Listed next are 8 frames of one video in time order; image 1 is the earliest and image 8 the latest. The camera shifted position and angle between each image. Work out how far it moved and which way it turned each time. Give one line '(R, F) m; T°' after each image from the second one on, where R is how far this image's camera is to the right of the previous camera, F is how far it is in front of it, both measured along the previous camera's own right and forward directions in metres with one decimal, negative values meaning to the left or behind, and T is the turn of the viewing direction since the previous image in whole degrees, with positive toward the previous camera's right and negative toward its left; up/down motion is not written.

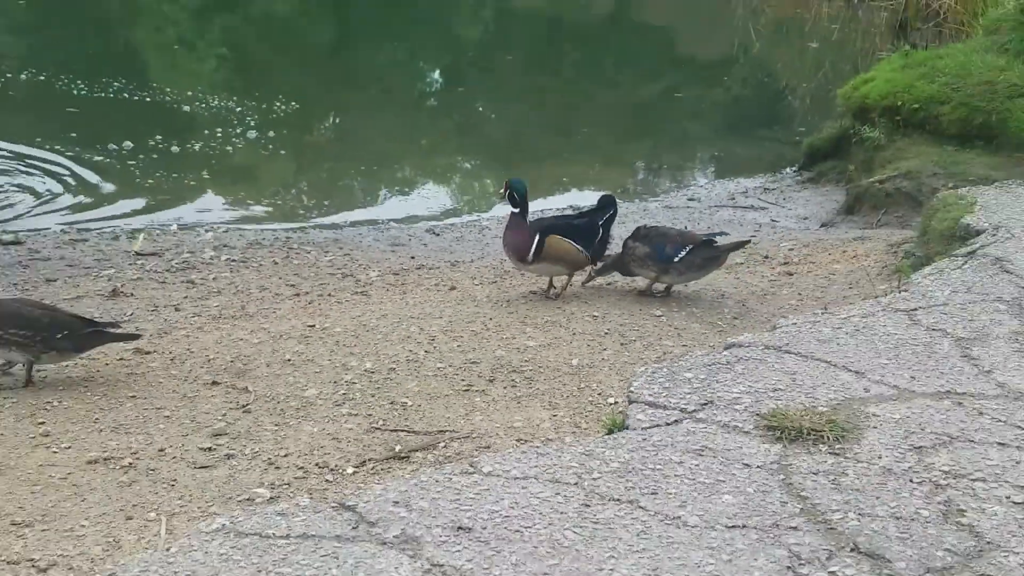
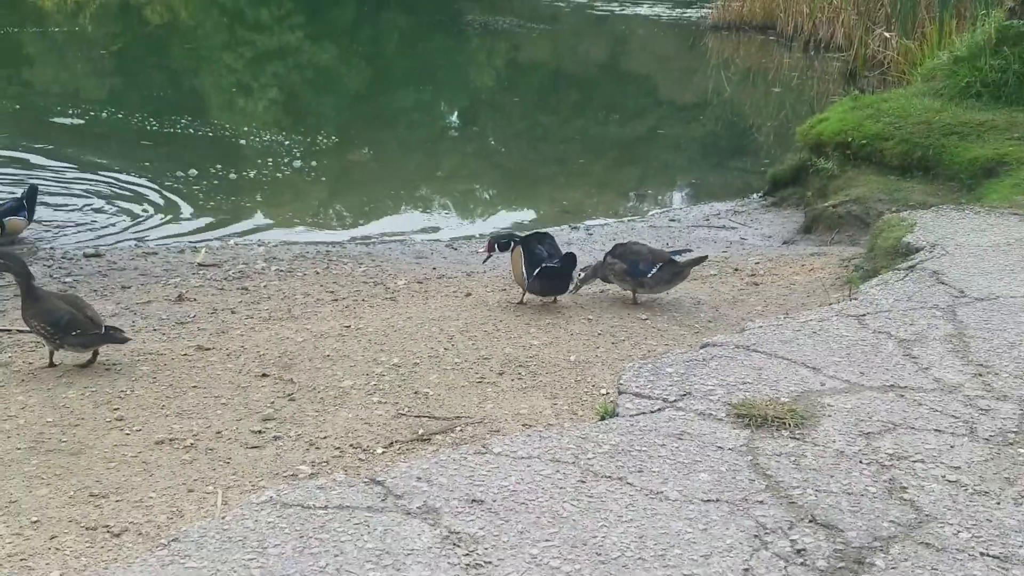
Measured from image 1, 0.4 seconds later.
(-0.1, -0.7) m; 0°
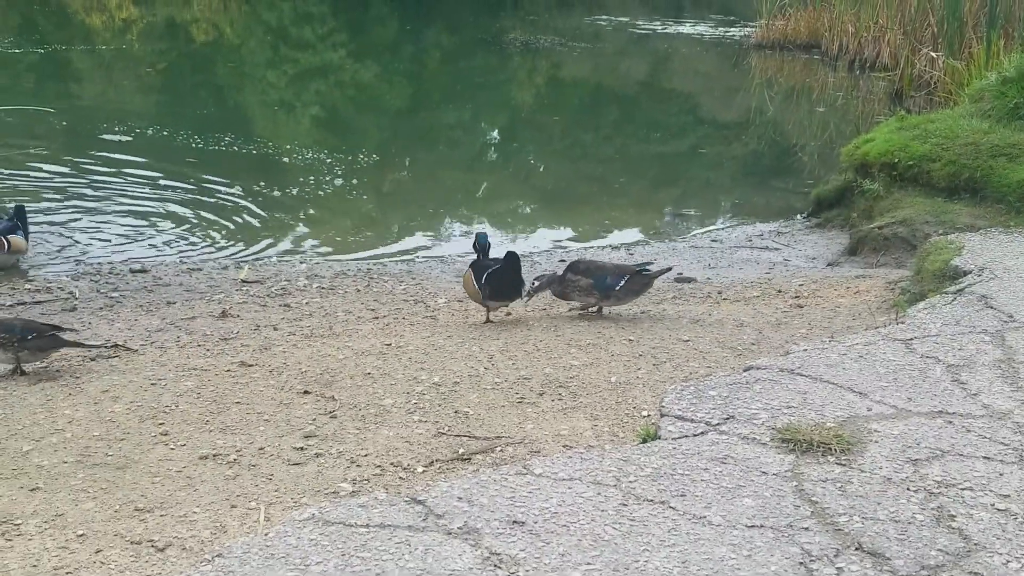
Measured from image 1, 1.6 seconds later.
(-0.2, 0.0) m; -1°
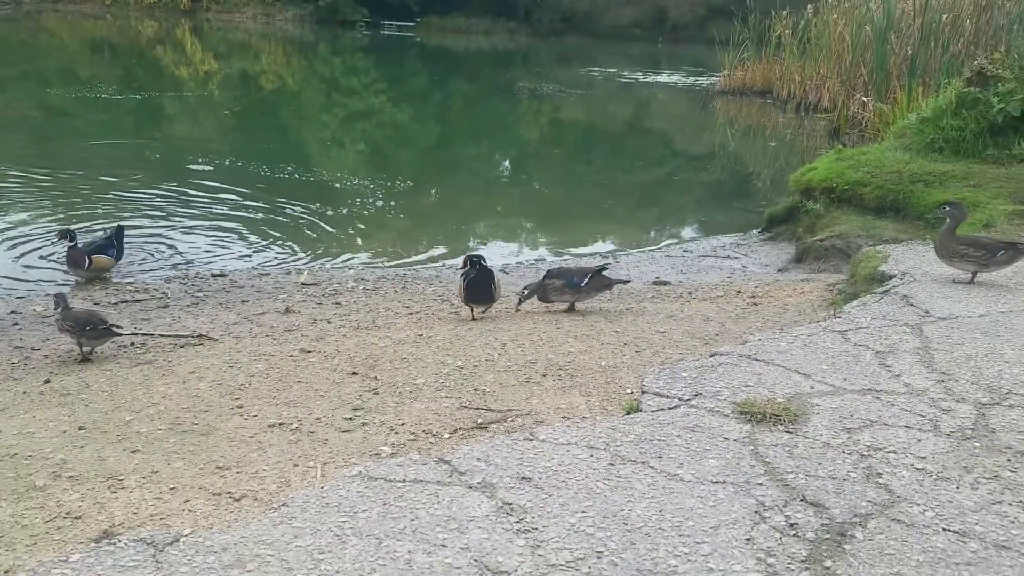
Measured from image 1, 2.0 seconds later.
(-0.1, -1.1) m; 0°
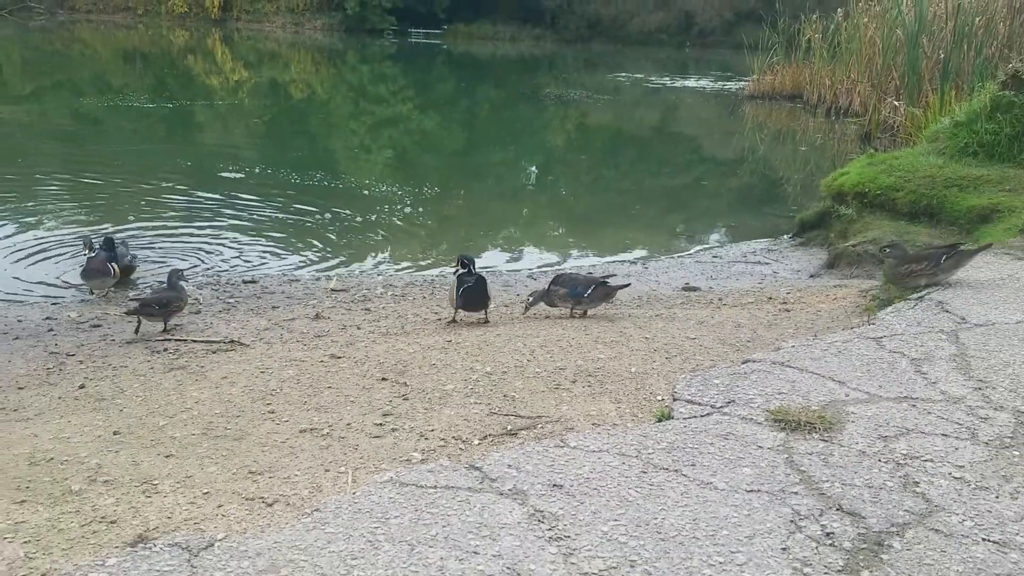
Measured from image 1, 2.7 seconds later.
(-0.2, 0.0) m; -1°
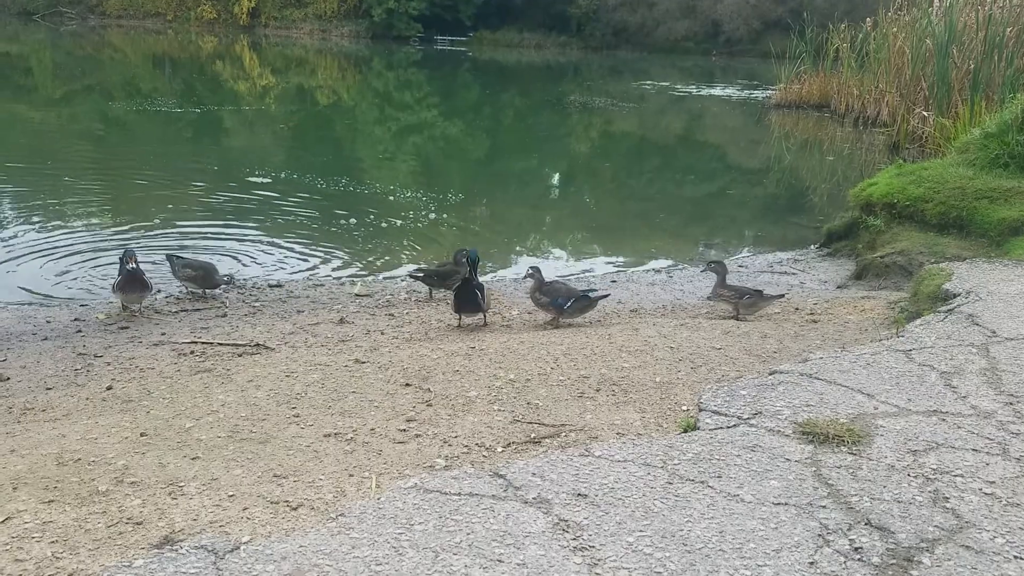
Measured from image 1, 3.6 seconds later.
(-0.1, 0.0) m; -1°
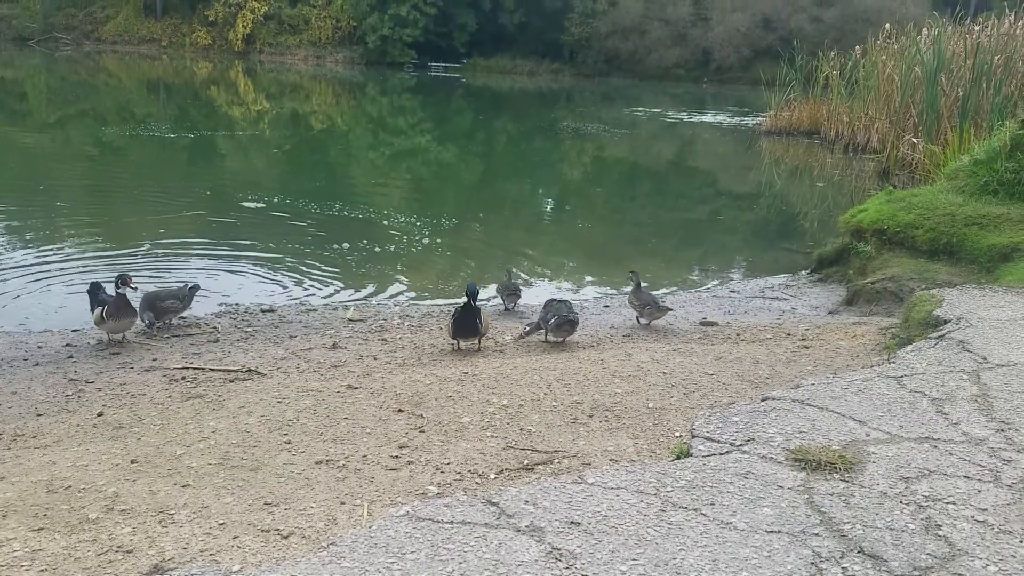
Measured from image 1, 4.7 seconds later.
(0.0, 0.0) m; 0°
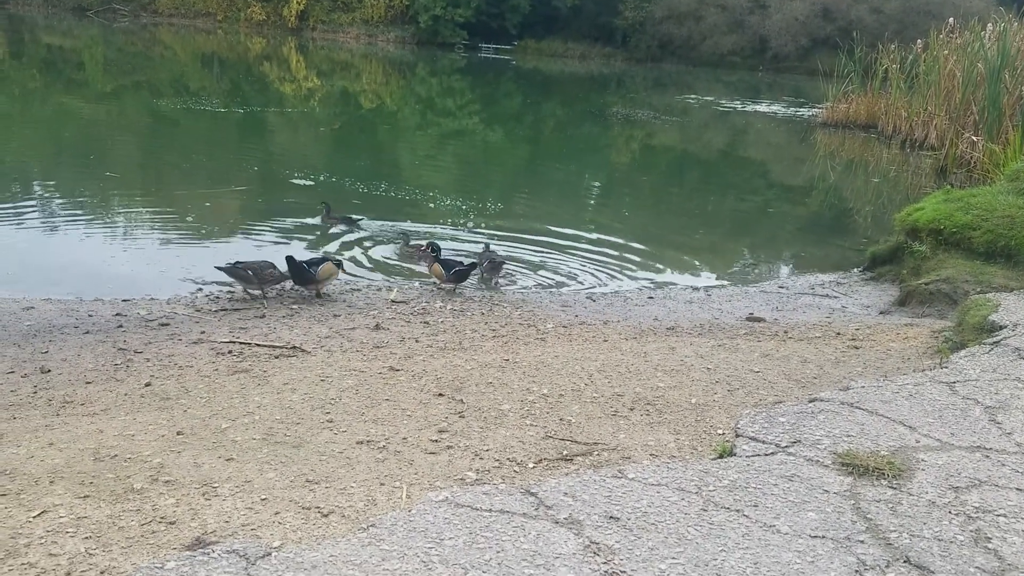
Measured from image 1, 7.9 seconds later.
(-0.3, +0.1) m; -2°
